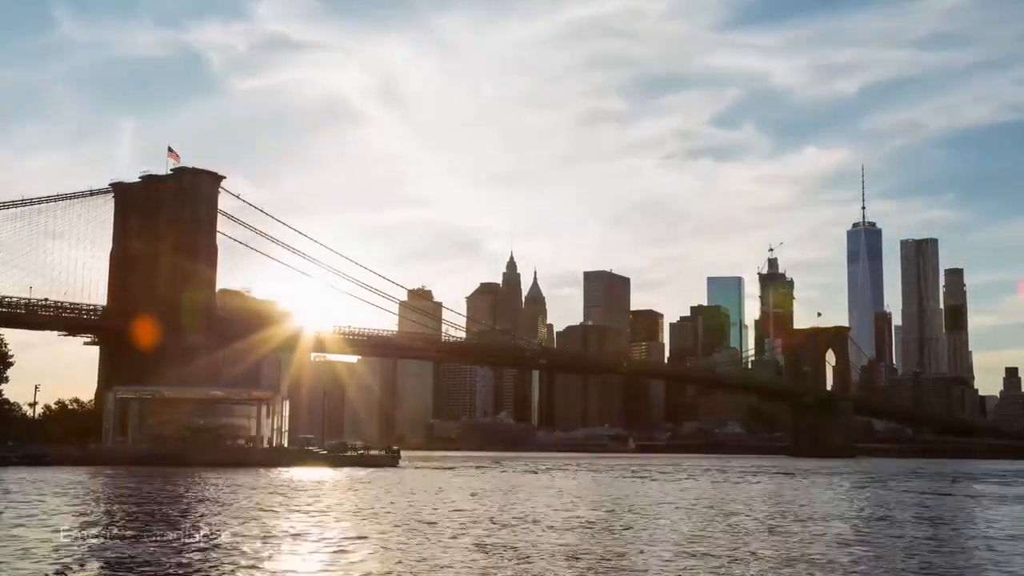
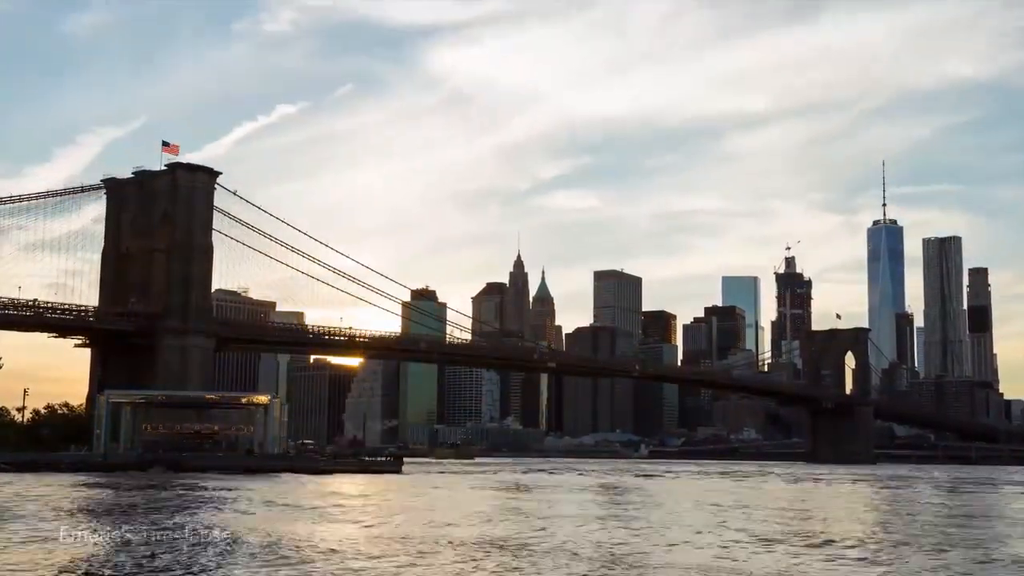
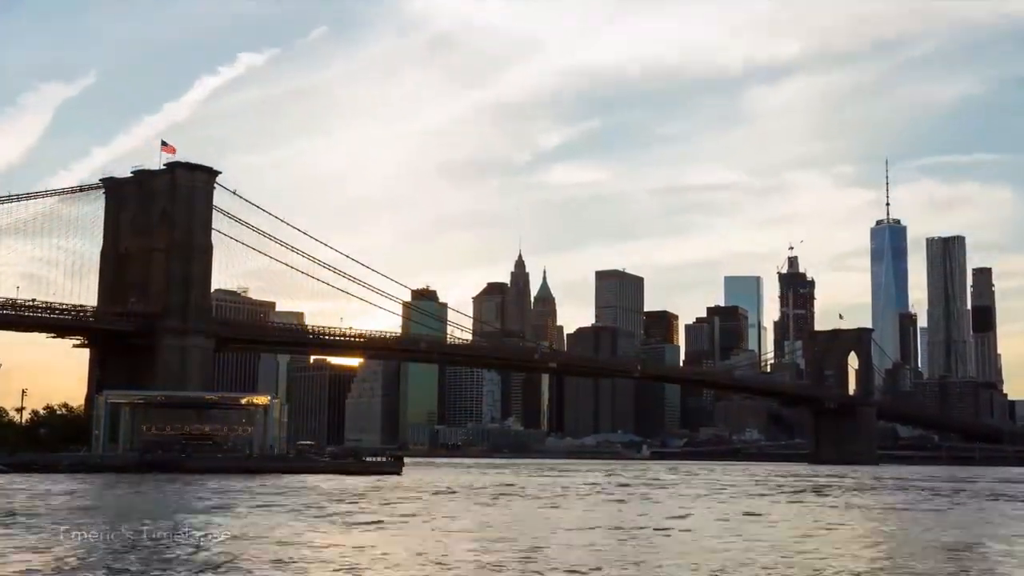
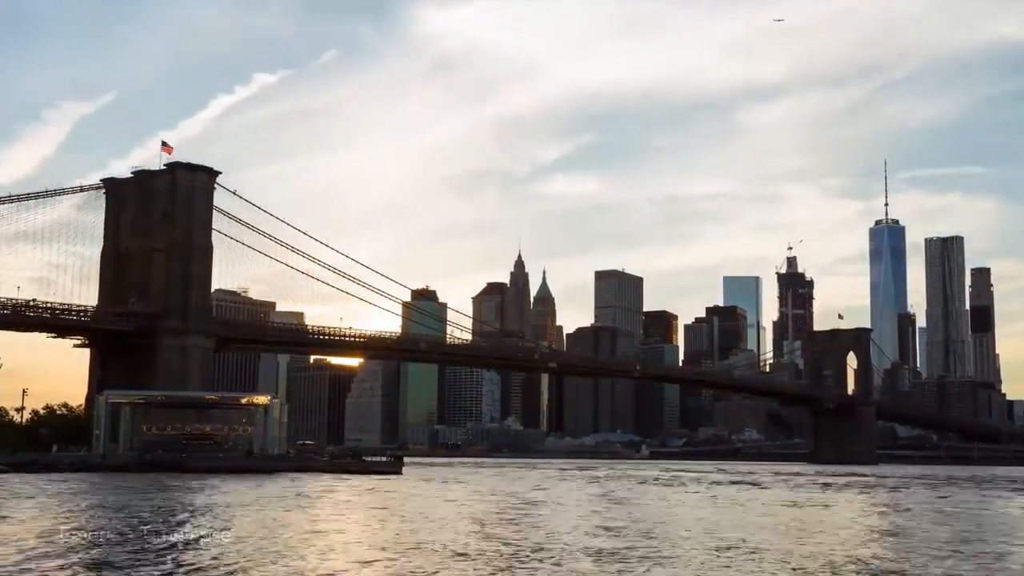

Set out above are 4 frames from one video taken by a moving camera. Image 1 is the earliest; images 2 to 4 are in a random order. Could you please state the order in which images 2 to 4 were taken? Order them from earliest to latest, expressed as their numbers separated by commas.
2, 4, 3
